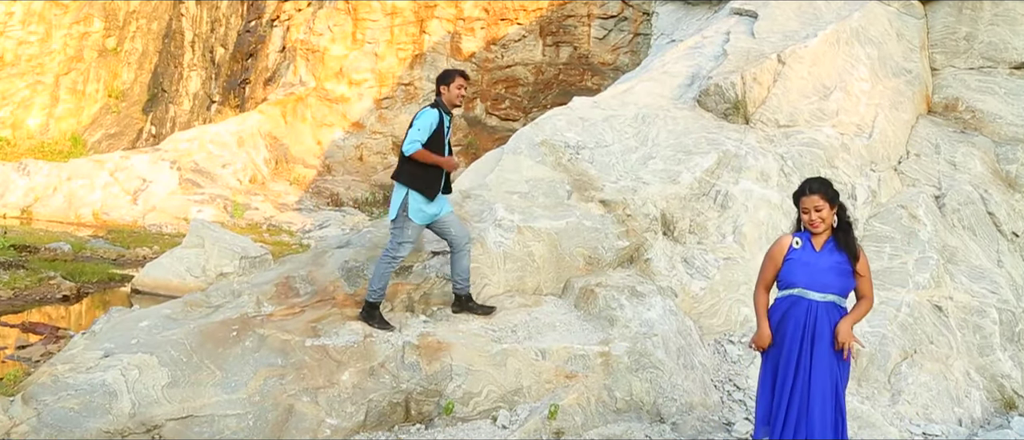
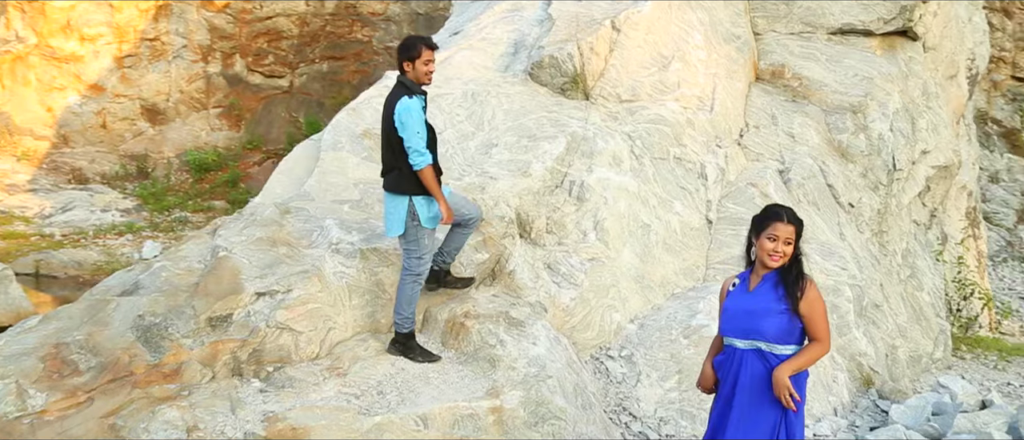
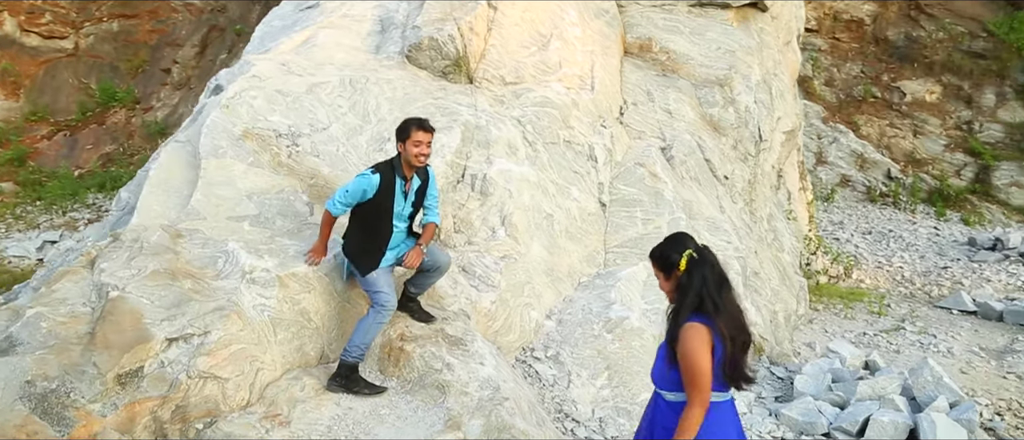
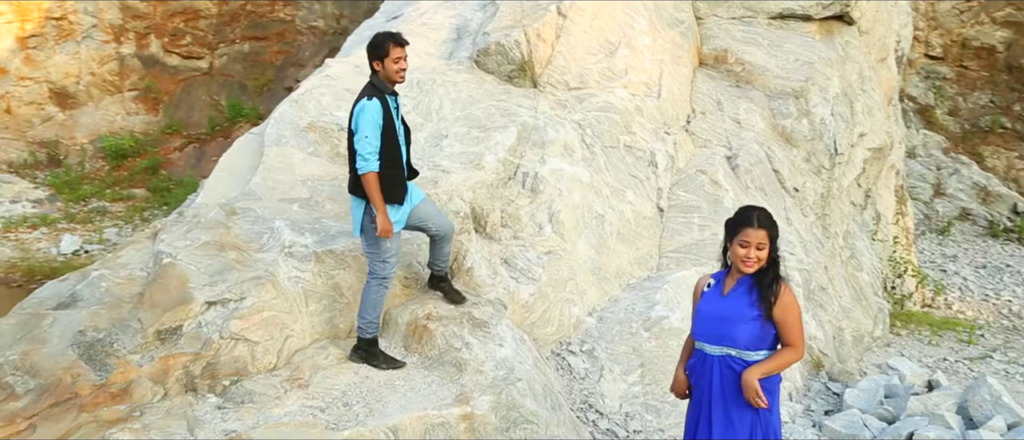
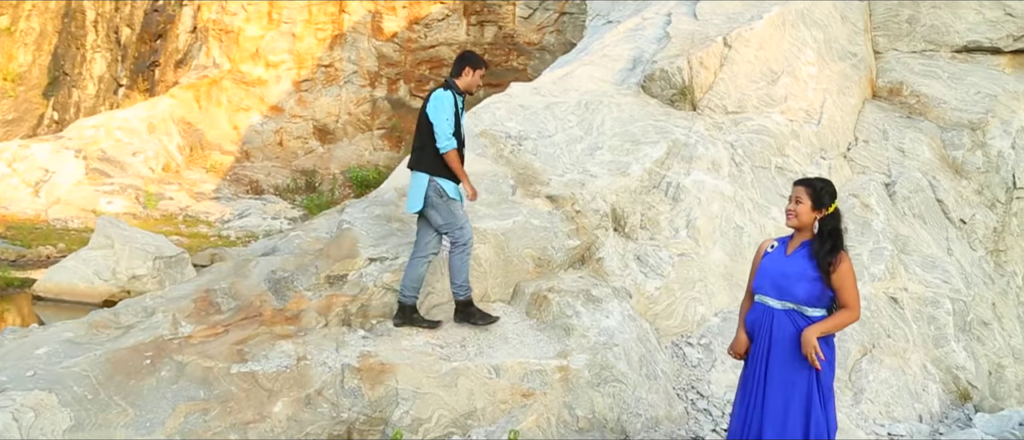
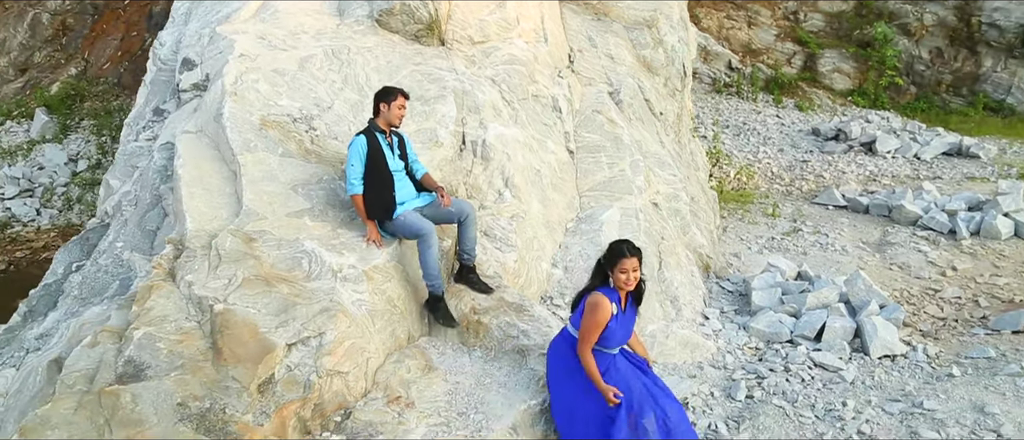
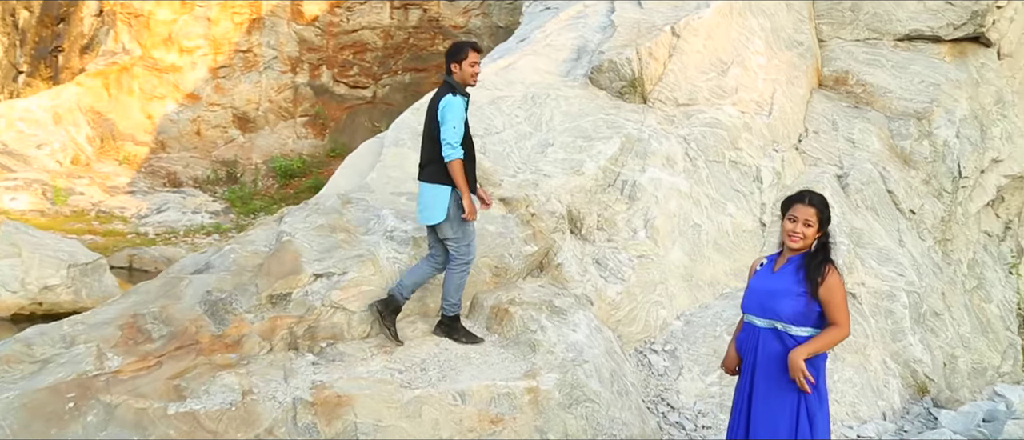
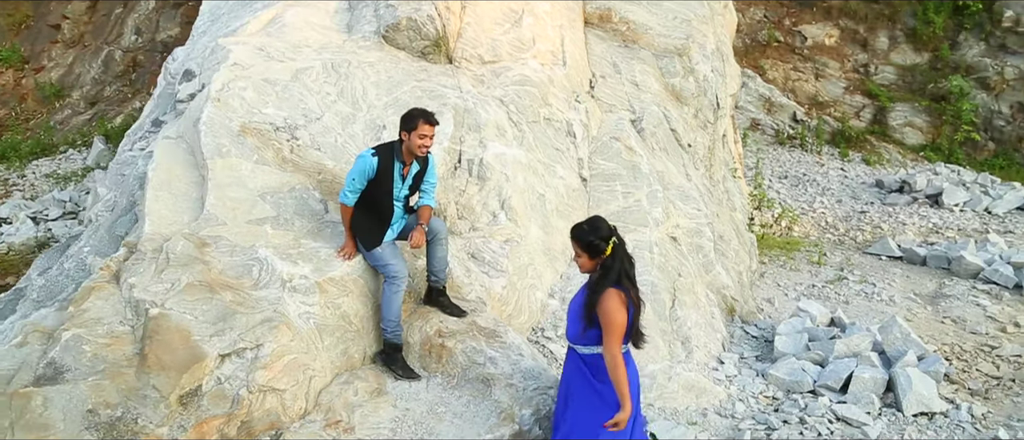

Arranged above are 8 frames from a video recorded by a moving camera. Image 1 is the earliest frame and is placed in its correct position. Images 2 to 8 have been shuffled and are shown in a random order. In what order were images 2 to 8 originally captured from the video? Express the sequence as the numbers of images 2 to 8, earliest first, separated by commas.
5, 7, 2, 4, 3, 8, 6
